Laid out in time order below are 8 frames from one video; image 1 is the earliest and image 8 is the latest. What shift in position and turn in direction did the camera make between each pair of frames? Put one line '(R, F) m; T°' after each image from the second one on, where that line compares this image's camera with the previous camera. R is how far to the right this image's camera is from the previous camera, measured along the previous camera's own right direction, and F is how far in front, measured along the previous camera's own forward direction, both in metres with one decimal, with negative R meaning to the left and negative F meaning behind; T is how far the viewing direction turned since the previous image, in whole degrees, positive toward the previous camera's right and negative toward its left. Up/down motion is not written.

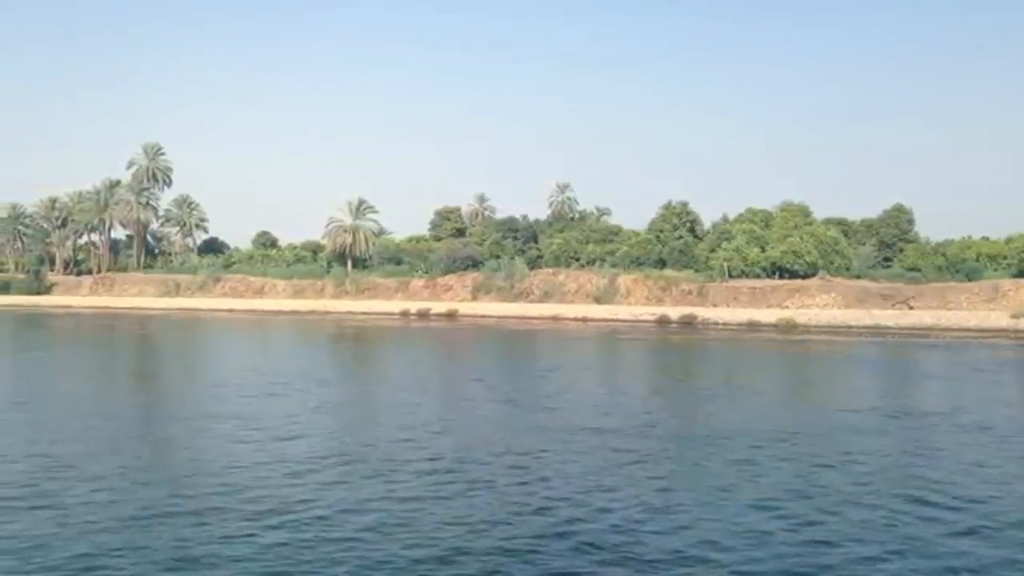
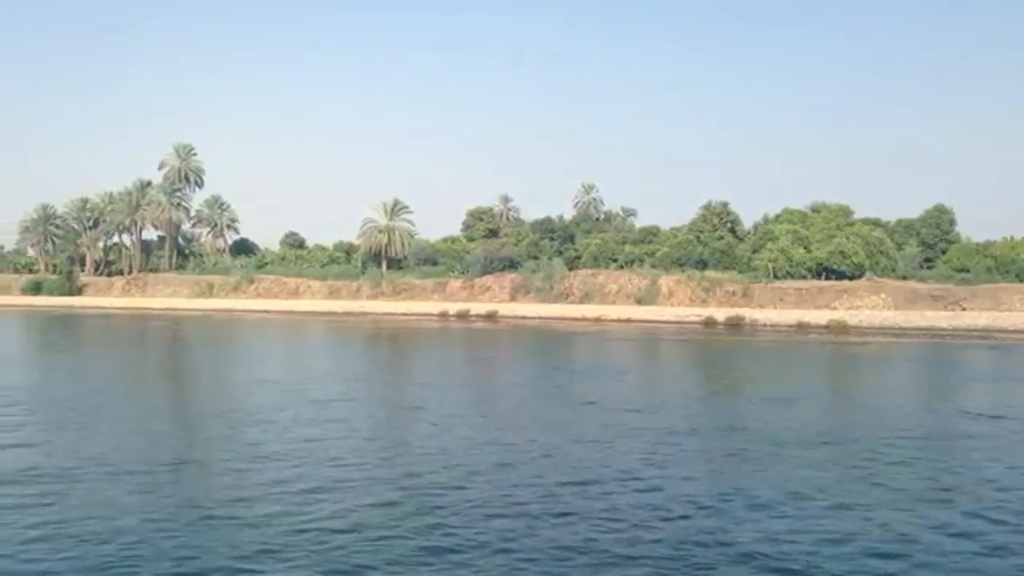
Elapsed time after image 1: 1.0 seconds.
(-1.0, +0.2) m; -1°
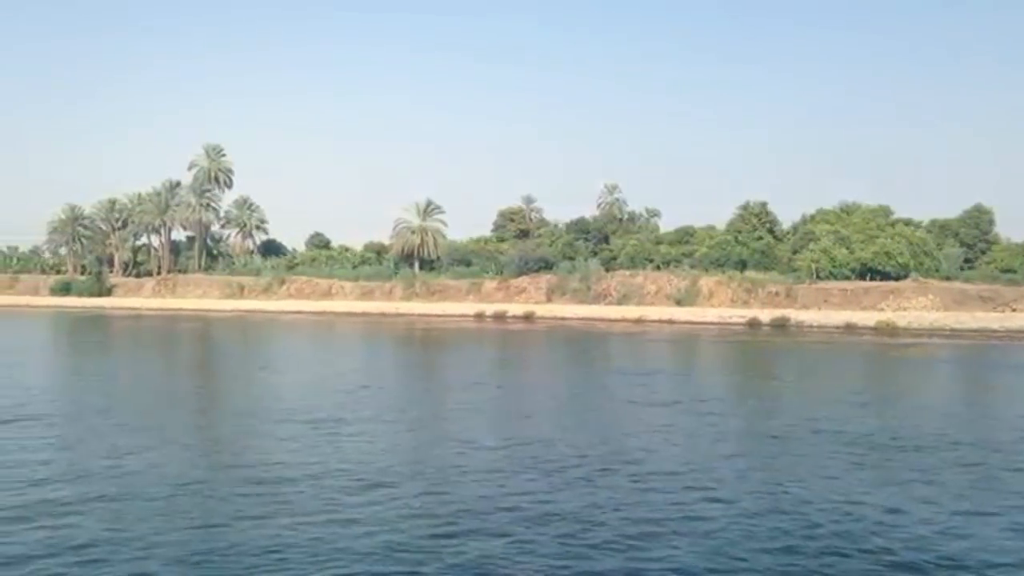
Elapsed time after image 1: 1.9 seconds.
(-1.0, +0.2) m; -1°
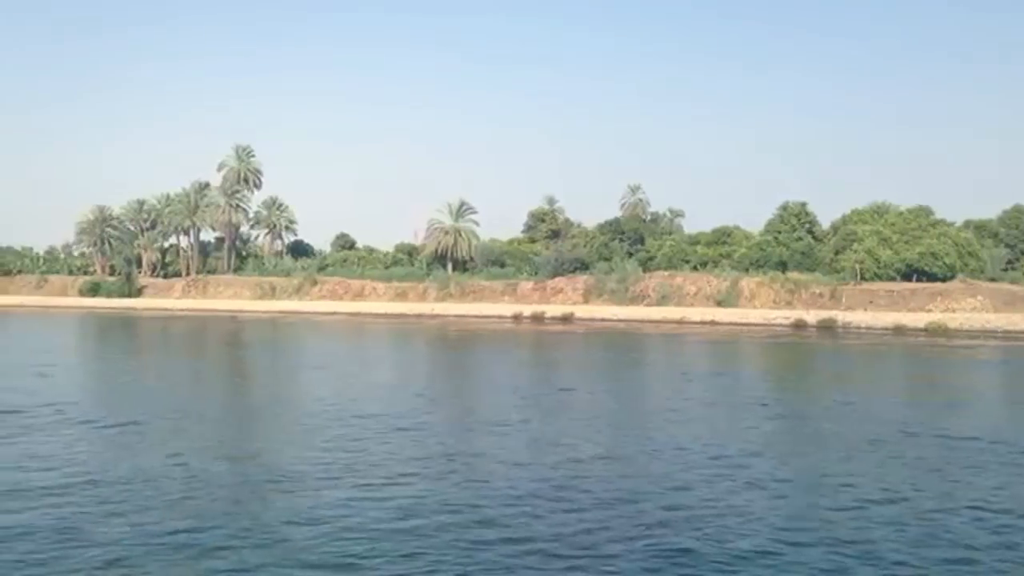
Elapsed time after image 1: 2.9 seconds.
(-1.0, +0.2) m; -1°
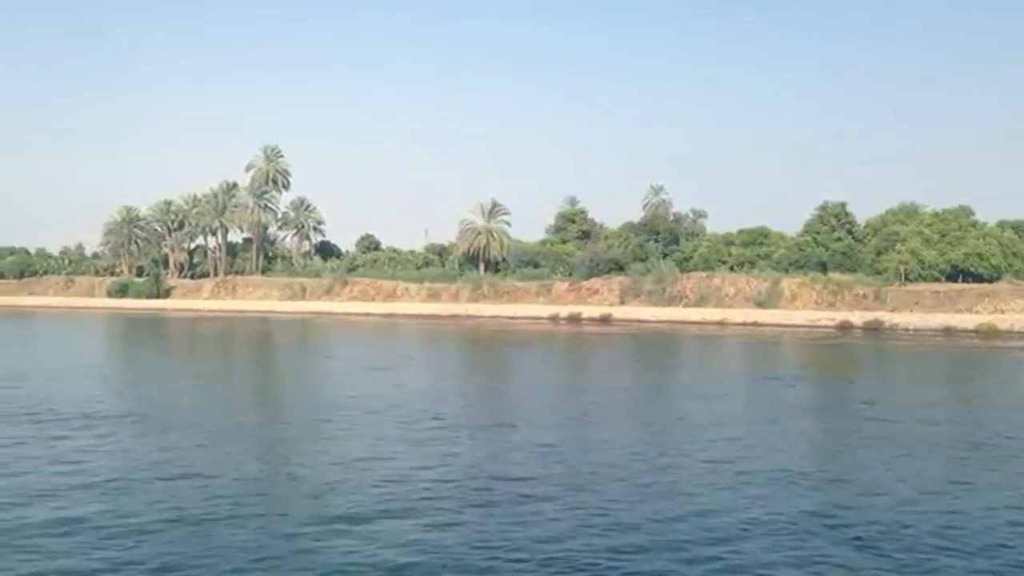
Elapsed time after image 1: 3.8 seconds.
(-1.0, +0.2) m; -1°
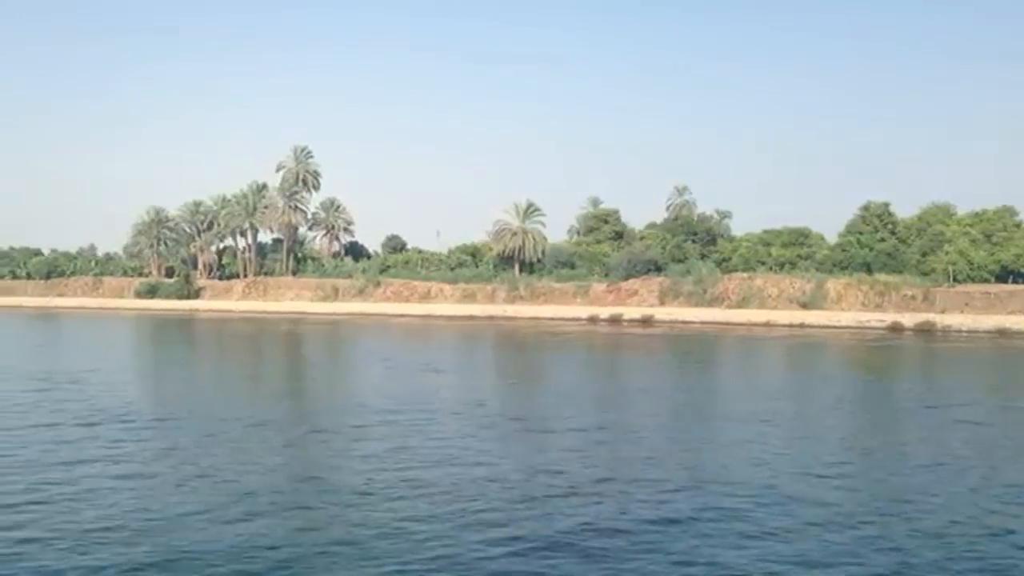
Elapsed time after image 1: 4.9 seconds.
(-1.1, +0.3) m; -1°
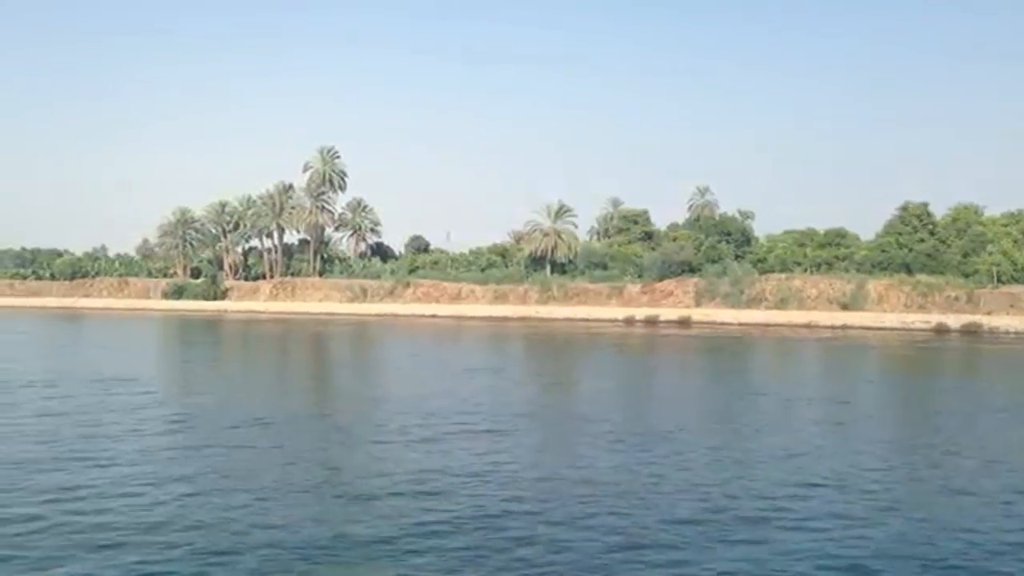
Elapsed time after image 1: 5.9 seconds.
(-1.0, +0.2) m; 0°
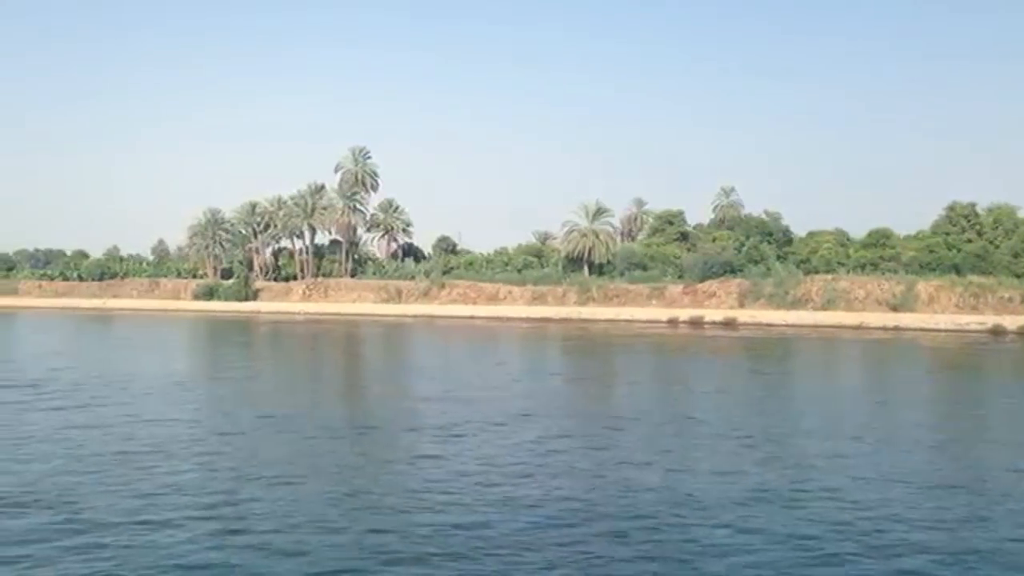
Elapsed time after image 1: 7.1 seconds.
(-1.3, +0.3) m; 0°
